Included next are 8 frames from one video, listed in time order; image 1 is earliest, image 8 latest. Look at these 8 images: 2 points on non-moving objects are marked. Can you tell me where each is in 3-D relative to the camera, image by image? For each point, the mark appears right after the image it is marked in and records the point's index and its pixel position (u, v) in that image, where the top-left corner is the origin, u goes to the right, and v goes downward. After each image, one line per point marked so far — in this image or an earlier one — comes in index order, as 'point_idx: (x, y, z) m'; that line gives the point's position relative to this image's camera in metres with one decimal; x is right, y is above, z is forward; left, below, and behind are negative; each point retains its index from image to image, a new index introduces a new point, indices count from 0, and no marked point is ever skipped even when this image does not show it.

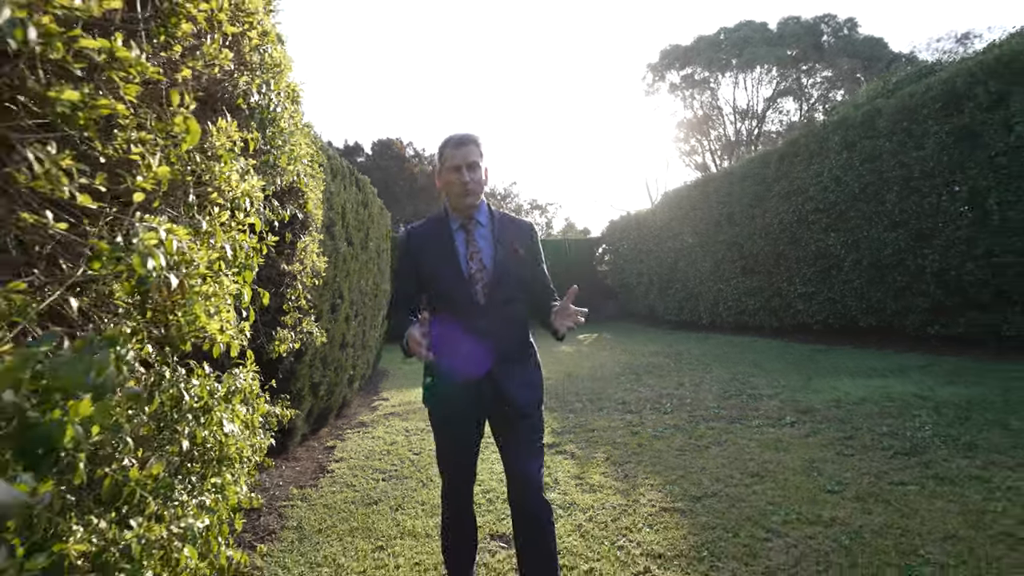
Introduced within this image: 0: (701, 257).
0: (+4.1, +0.7, +11.8) m
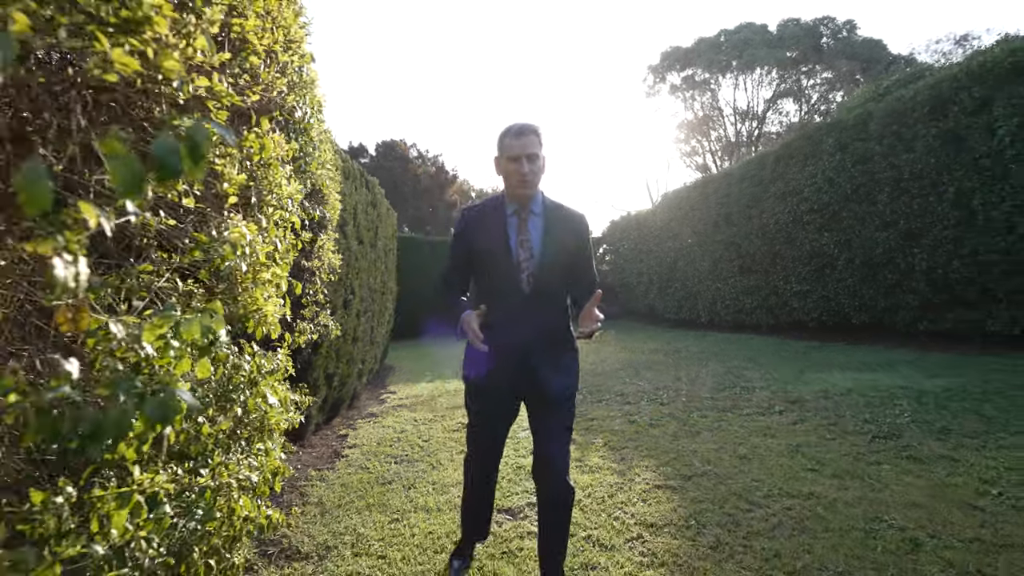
0: (+4.1, +0.7, +12.1) m
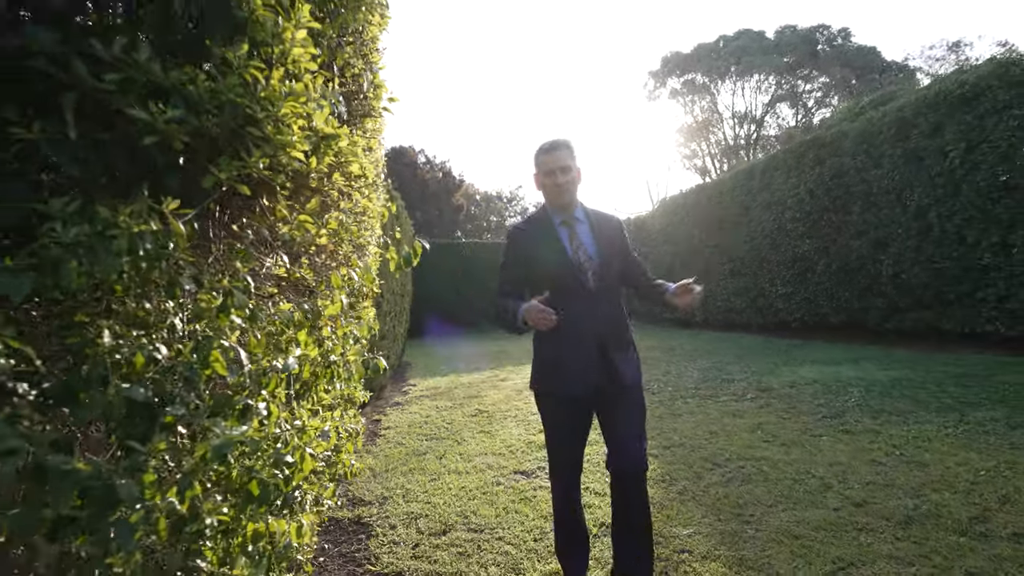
0: (+4.3, +0.7, +12.9) m
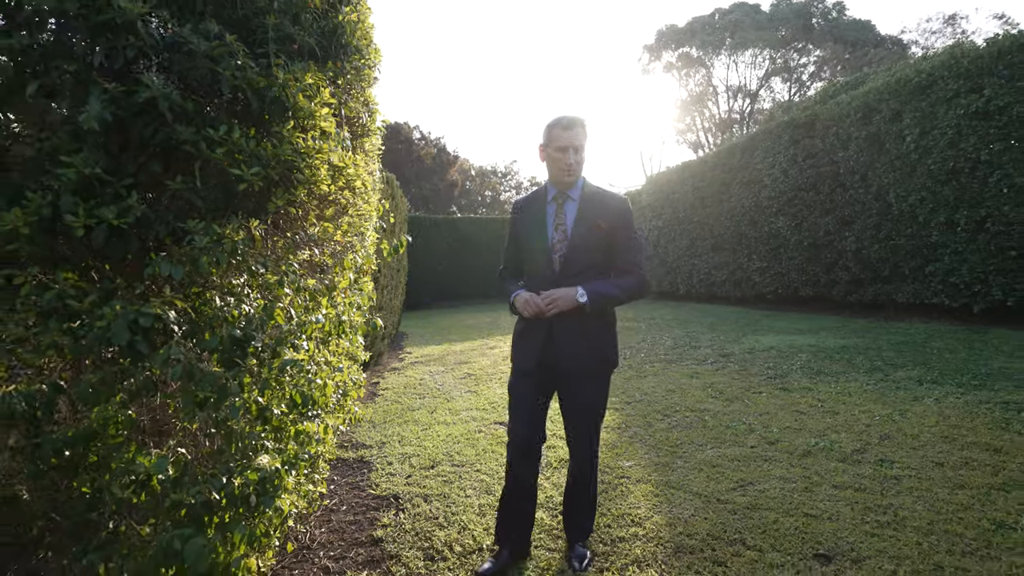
0: (+4.1, +1.3, +13.5) m
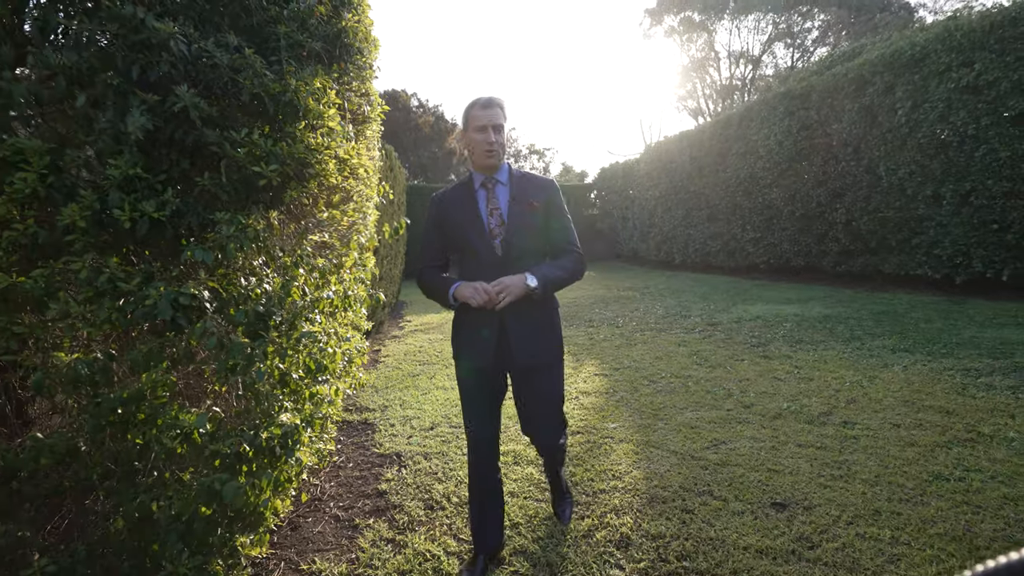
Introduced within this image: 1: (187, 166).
0: (+4.0, +2.1, +13.6) m
1: (-0.9, +0.3, +1.5) m
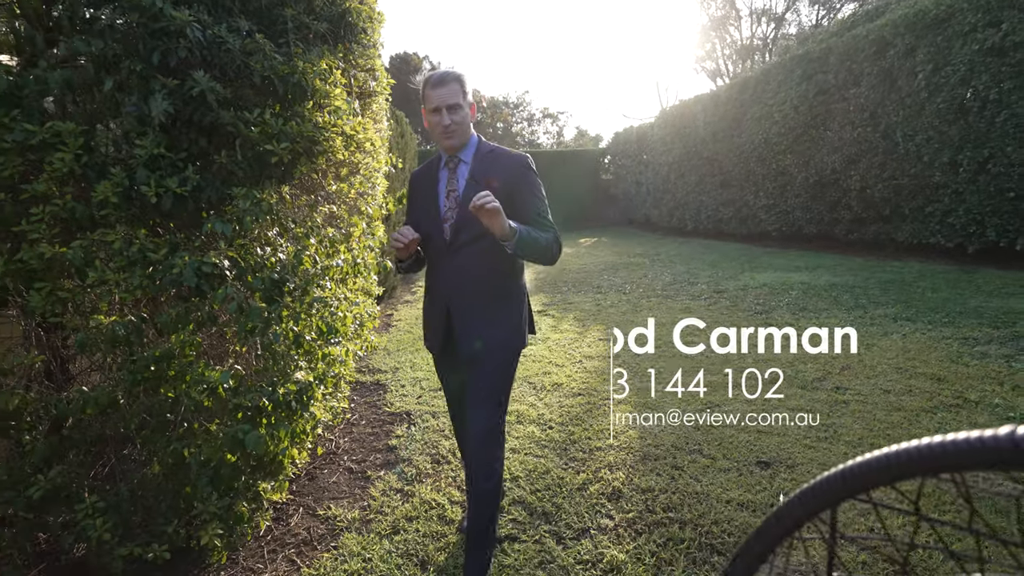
0: (+4.3, +2.9, +13.4) m
1: (-0.9, +0.4, +1.6) m
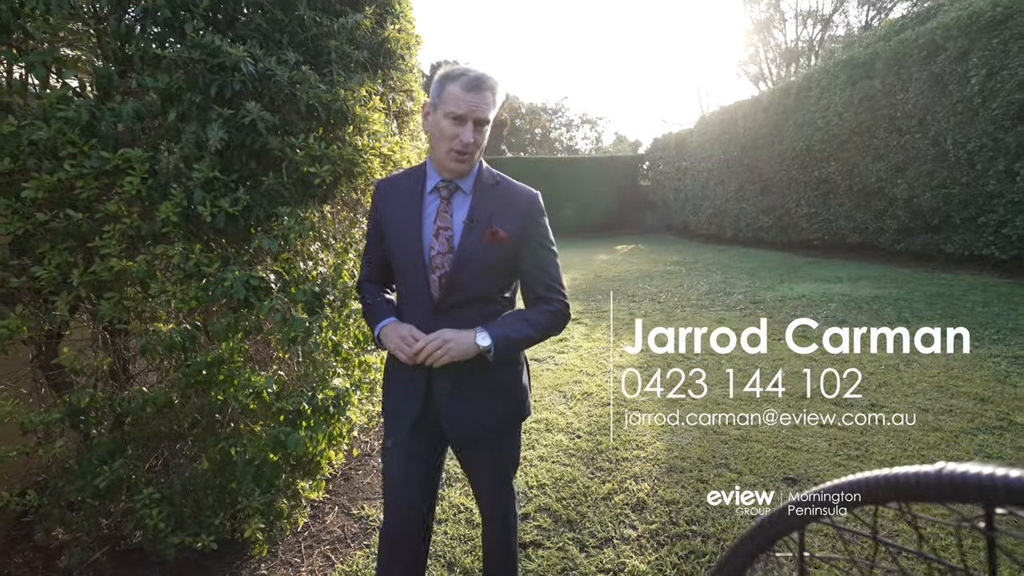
0: (+5.2, +2.7, +13.2) m
1: (-0.8, +0.4, +1.8) m
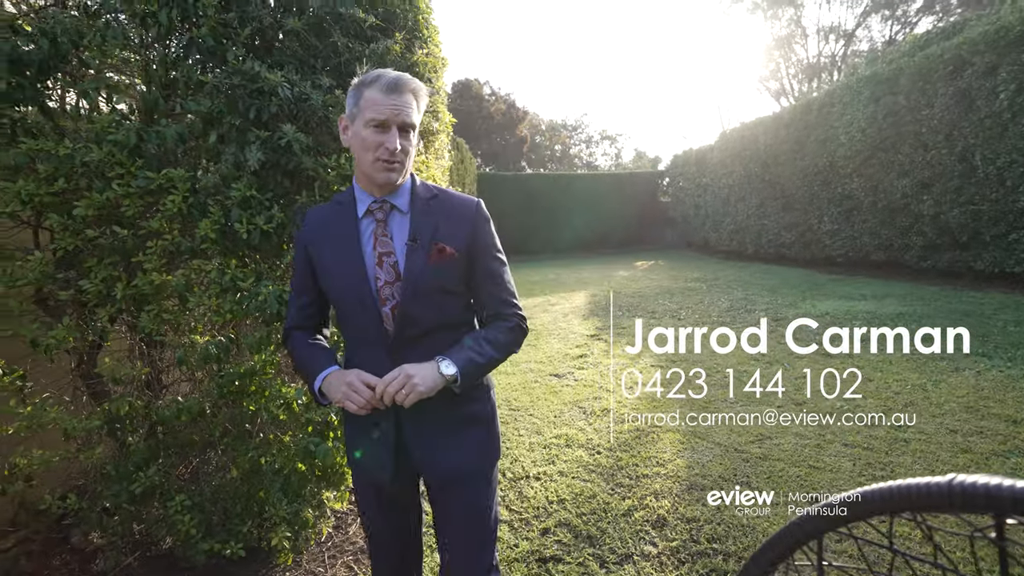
0: (+5.7, +2.3, +13.1) m
1: (-0.7, +0.3, +1.8) m
